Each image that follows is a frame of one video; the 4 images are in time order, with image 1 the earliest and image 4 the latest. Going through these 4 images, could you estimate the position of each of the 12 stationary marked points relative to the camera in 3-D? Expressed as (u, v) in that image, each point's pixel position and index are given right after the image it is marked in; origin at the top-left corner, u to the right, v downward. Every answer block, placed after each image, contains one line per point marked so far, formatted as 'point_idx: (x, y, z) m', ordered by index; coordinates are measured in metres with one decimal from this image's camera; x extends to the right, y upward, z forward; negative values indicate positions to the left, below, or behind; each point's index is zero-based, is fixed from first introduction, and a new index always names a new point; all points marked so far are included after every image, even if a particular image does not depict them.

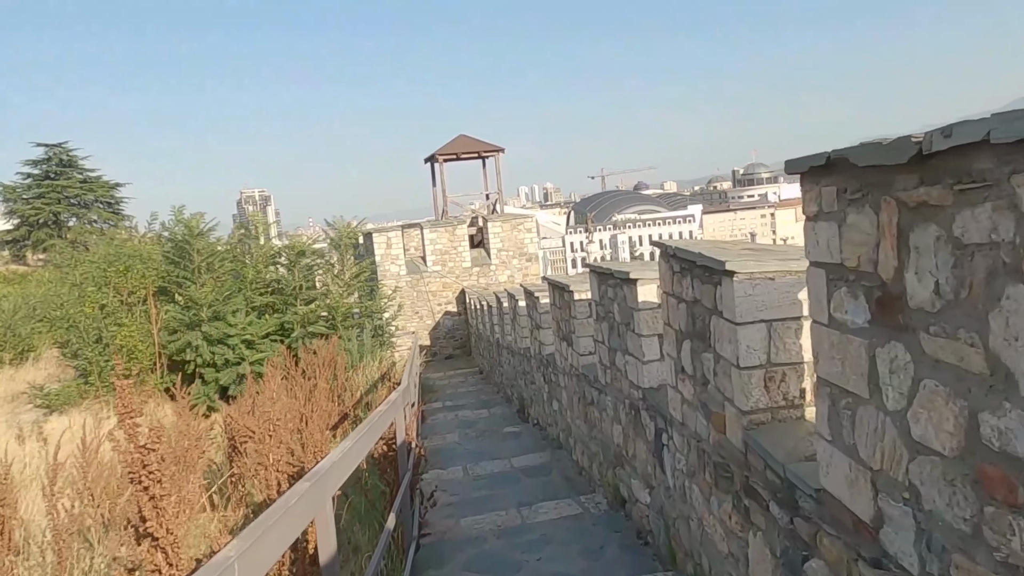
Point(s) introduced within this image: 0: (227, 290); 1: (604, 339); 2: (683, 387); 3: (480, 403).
0: (-4.7, 0.0, +12.3) m
1: (+0.5, -0.3, +4.2) m
2: (+0.6, -0.4, +2.8) m
3: (-0.4, -1.5, +9.6) m
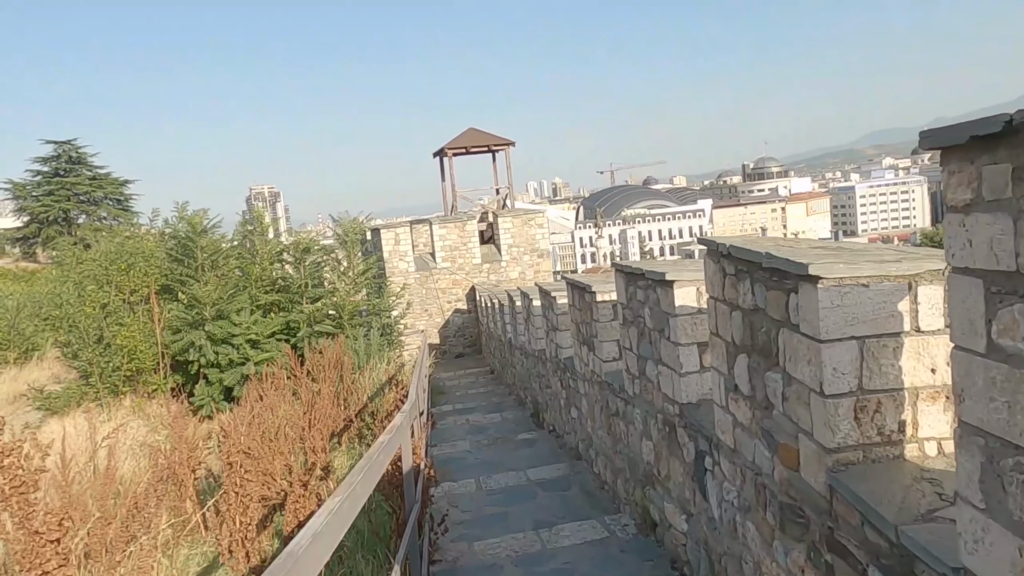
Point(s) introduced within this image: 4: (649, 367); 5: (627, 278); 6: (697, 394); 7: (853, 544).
0: (-4.5, 0.0, +12.0) m
1: (+0.6, -0.3, +3.8) m
2: (+0.7, -0.4, +2.4) m
3: (-0.2, -1.4, +9.2) m
4: (+0.6, -0.4, +3.5) m
5: (+0.6, 0.0, +3.7) m
6: (+0.8, -0.4, +3.1) m
7: (+0.7, -0.5, +1.6) m
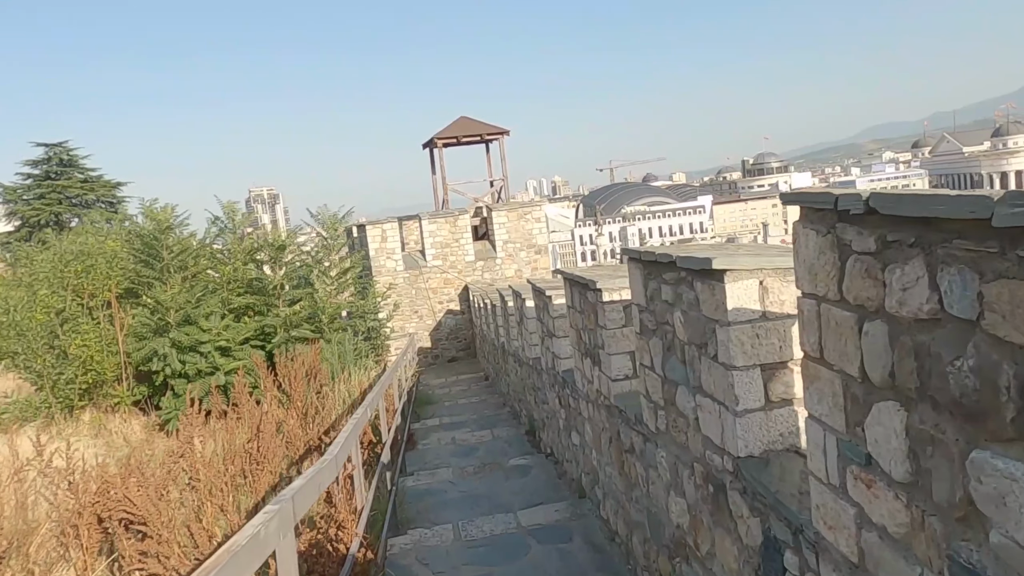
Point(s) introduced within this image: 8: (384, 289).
0: (-4.6, 0.0, +10.9) m
1: (+0.5, -0.3, +2.7) m
2: (+0.6, -0.4, +1.3) m
3: (-0.3, -1.4, +8.1) m
4: (+0.6, -0.4, +2.5) m
5: (+0.5, +0.1, +2.7) m
6: (+0.7, -0.4, +2.0) m
7: (+0.6, -0.5, +0.5) m
8: (-2.4, 0.0, +14.1) m
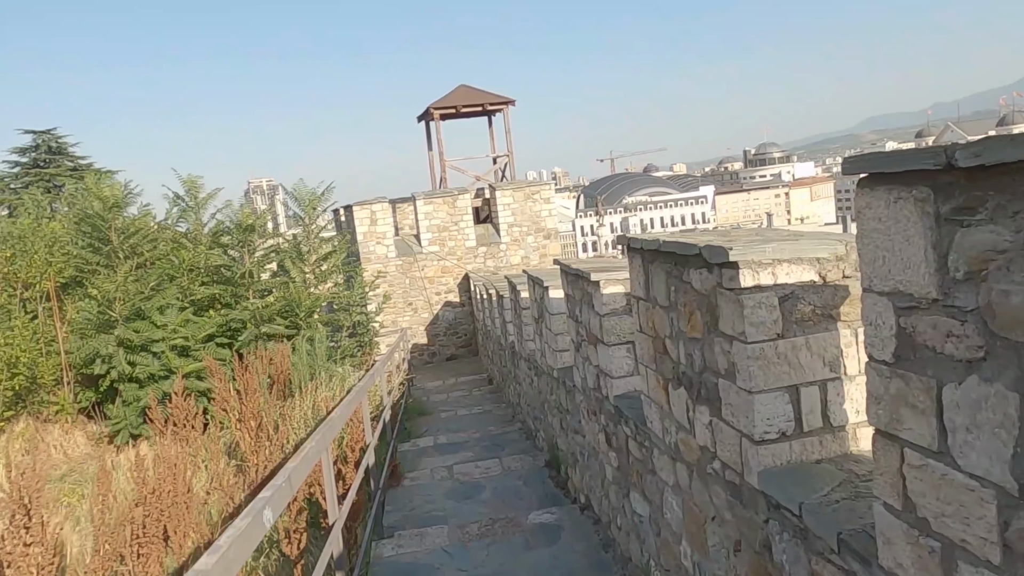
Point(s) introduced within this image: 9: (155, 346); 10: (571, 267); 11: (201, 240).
0: (-4.5, +0.1, +9.2) m
1: (+0.6, -0.2, +1.0) m
2: (+0.7, -0.3, -0.4) m
3: (-0.2, -1.3, +6.5) m
4: (+0.7, -0.3, +0.8) m
5: (+0.6, +0.1, +1.0) m
6: (+0.8, -0.4, +0.3) m
7: (+0.8, -0.5, -1.1) m
8: (-2.3, +0.2, +12.4) m
9: (-4.3, -0.7, +8.9) m
10: (+0.3, +0.1, +3.6) m
11: (-4.2, +0.7, +10.0) m
